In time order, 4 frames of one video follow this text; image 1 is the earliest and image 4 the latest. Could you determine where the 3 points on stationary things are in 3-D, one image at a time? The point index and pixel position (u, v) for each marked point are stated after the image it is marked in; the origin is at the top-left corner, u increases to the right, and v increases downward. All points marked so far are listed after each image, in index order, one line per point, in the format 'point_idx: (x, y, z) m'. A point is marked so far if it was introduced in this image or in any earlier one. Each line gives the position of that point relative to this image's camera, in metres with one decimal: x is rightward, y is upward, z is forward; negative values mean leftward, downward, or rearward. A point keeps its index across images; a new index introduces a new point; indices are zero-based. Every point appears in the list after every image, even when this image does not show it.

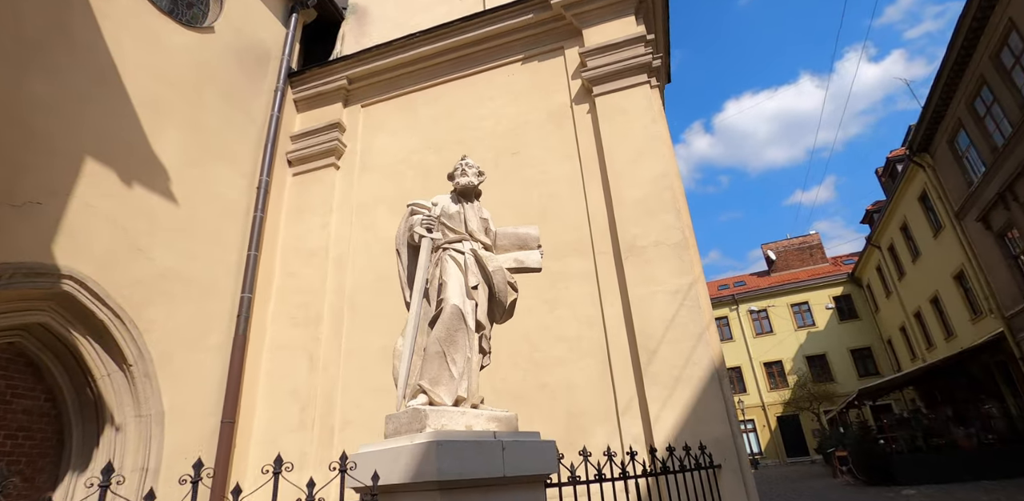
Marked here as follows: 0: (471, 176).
0: (-0.3, +0.5, +3.6) m
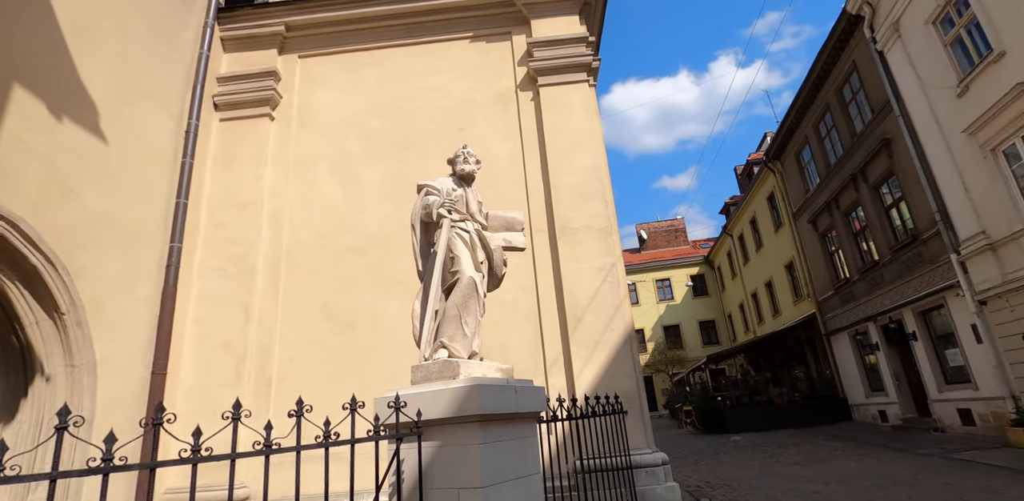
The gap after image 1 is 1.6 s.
0: (-0.3, +0.7, +4.1) m
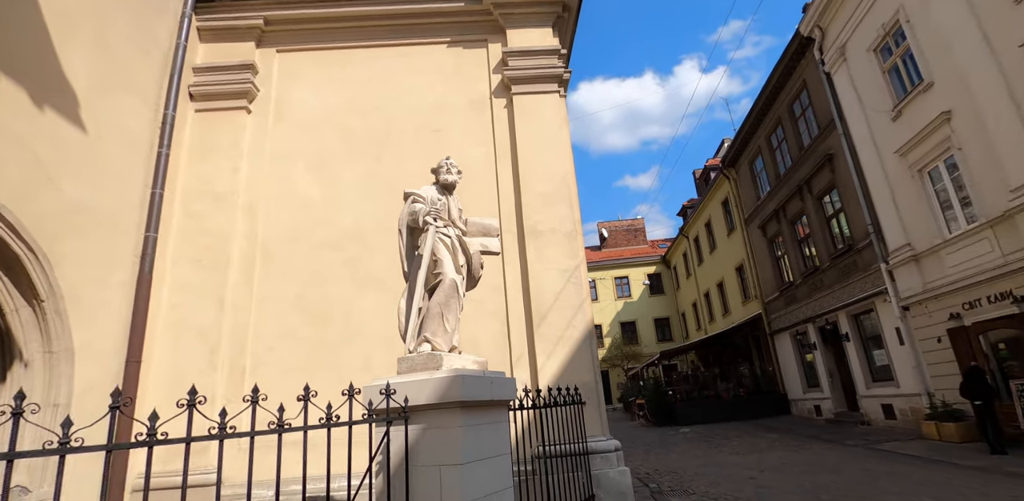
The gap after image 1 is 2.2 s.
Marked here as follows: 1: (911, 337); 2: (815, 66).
0: (-0.5, +0.6, +4.5) m
1: (+9.0, -2.0, +11.9) m
2: (+8.5, +5.2, +14.8) m
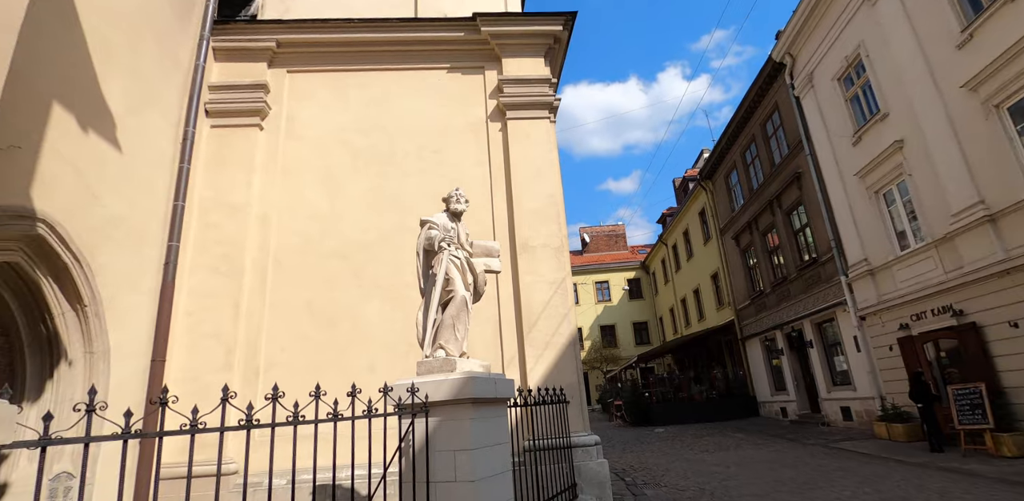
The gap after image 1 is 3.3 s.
0: (-0.5, +0.5, +5.2) m
1: (+8.7, -2.3, +12.9) m
2: (+8.2, +4.8, +15.8) m
